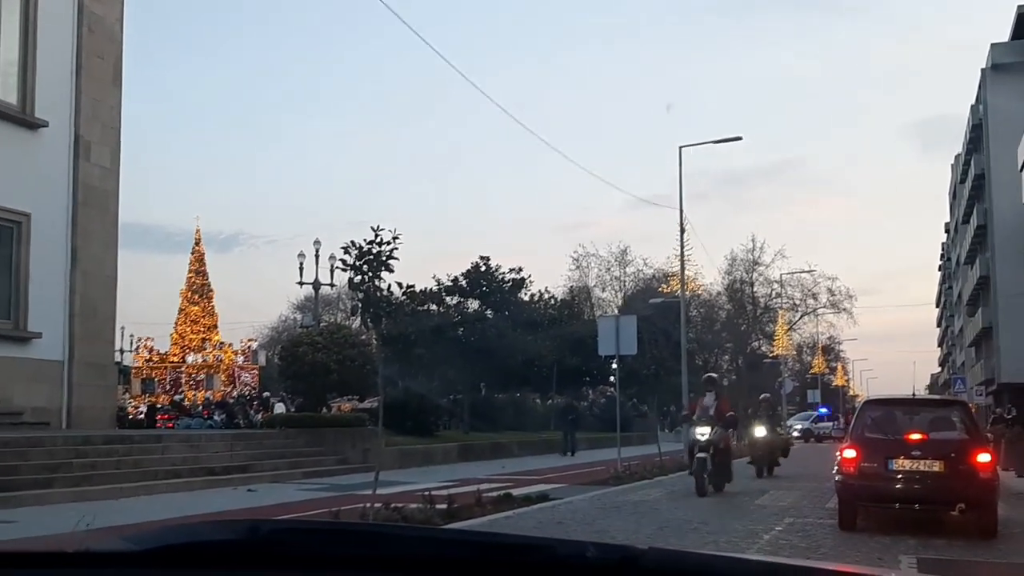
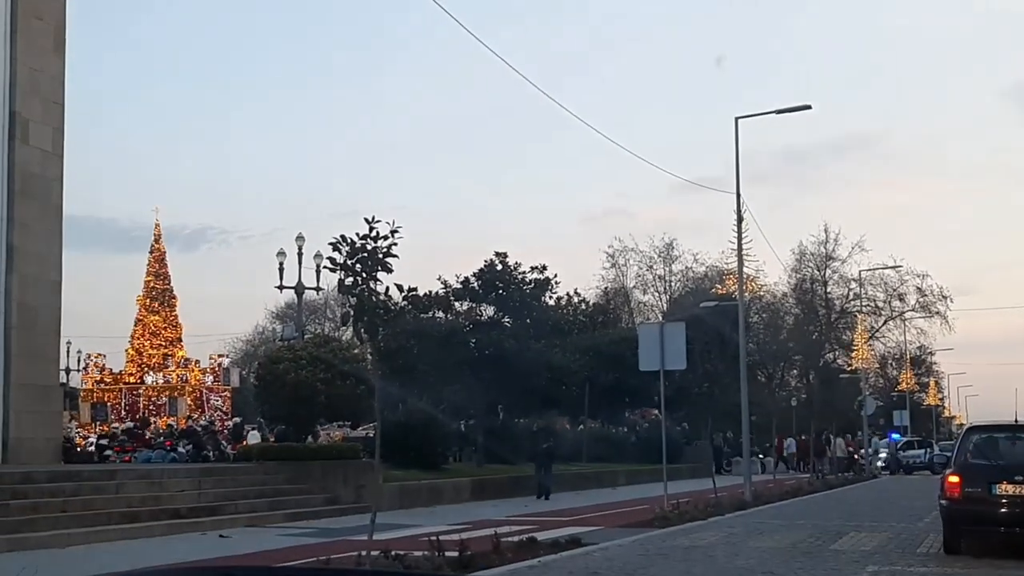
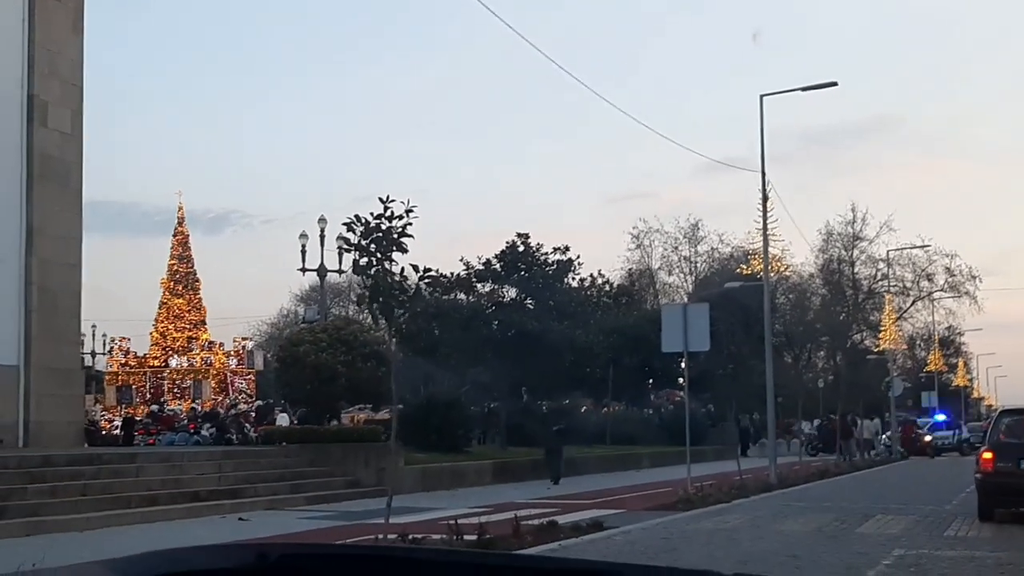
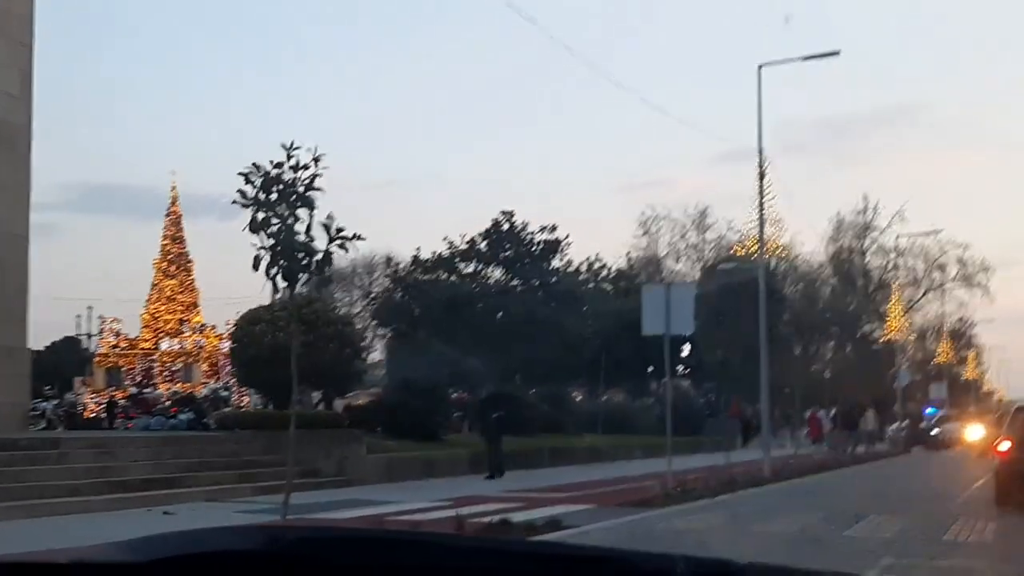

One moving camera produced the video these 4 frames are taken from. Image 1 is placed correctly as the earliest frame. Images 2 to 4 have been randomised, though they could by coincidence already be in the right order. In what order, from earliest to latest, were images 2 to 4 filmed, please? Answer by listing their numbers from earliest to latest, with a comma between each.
2, 3, 4
